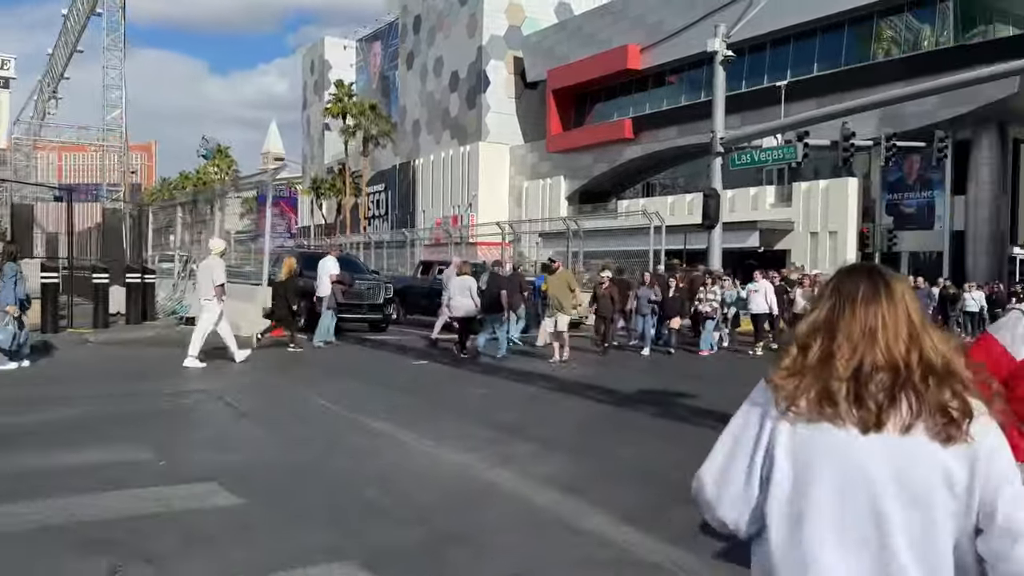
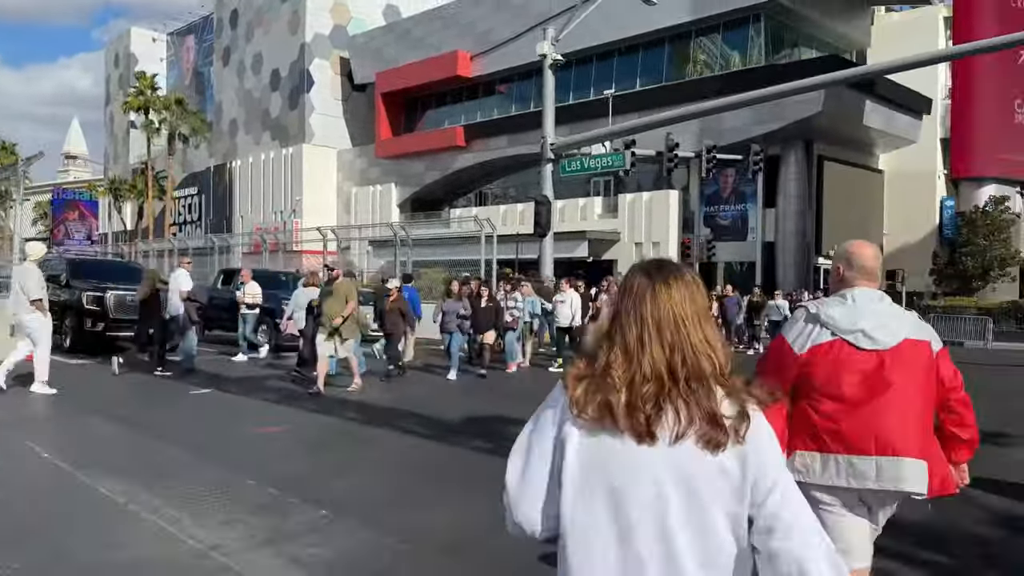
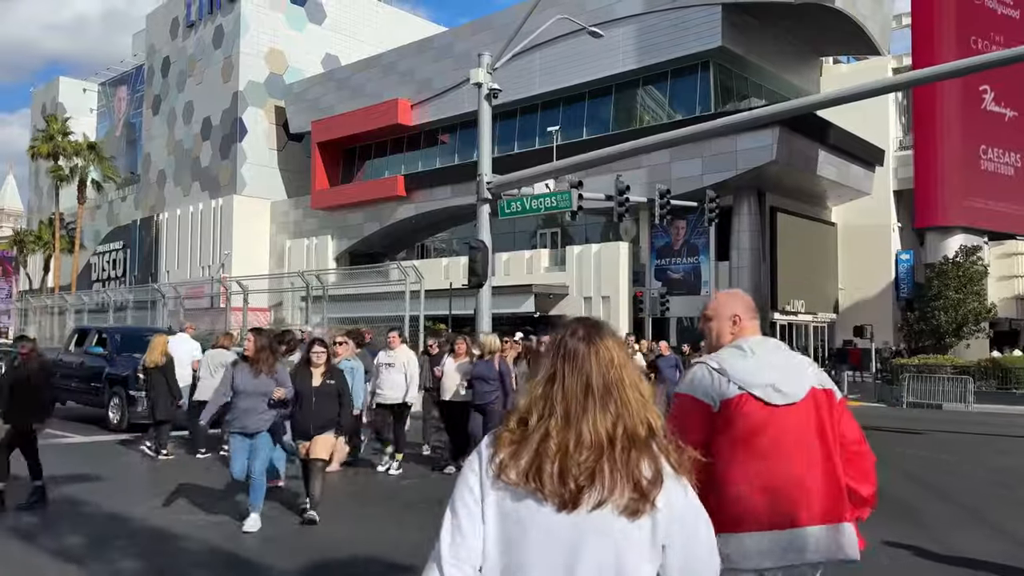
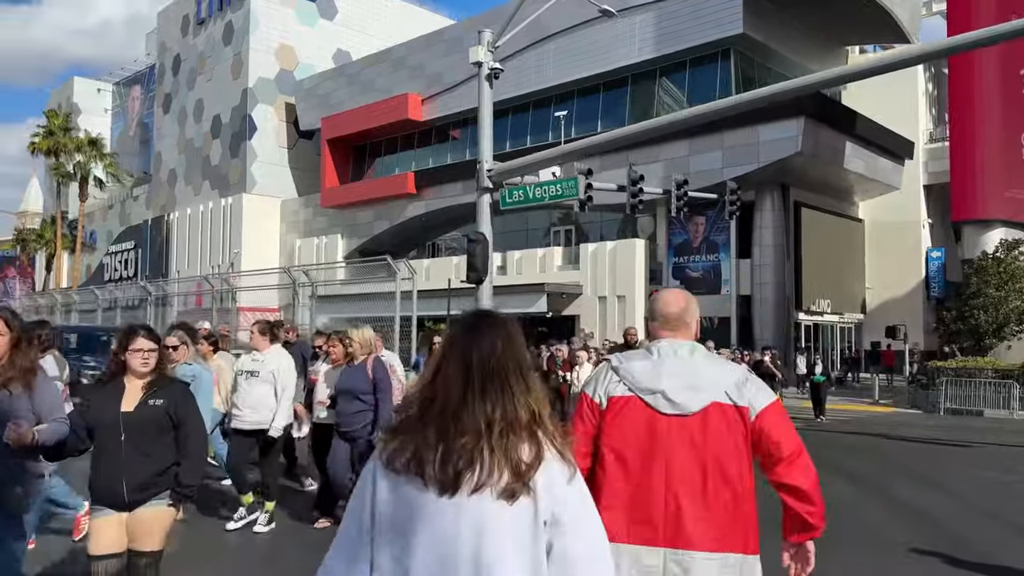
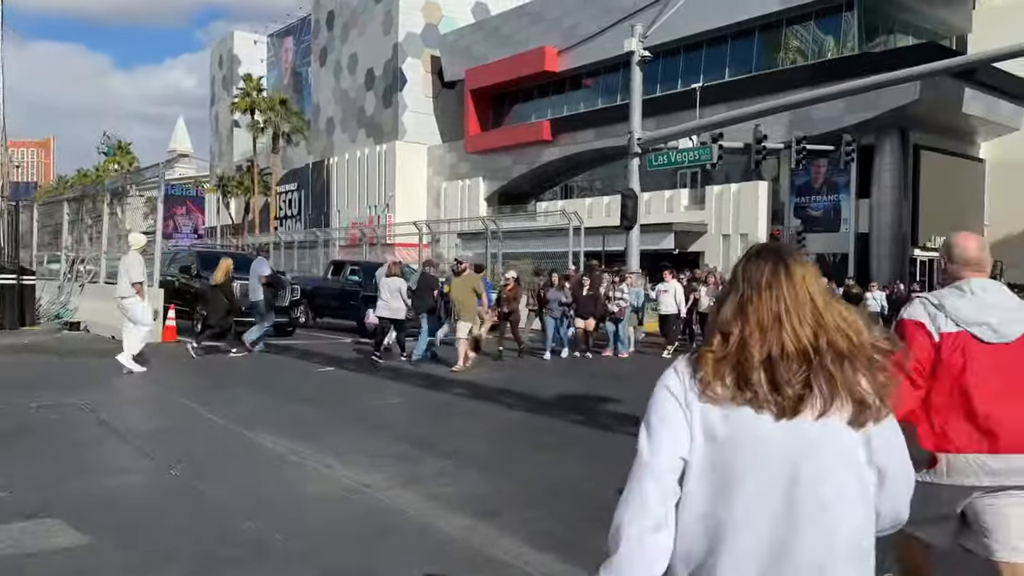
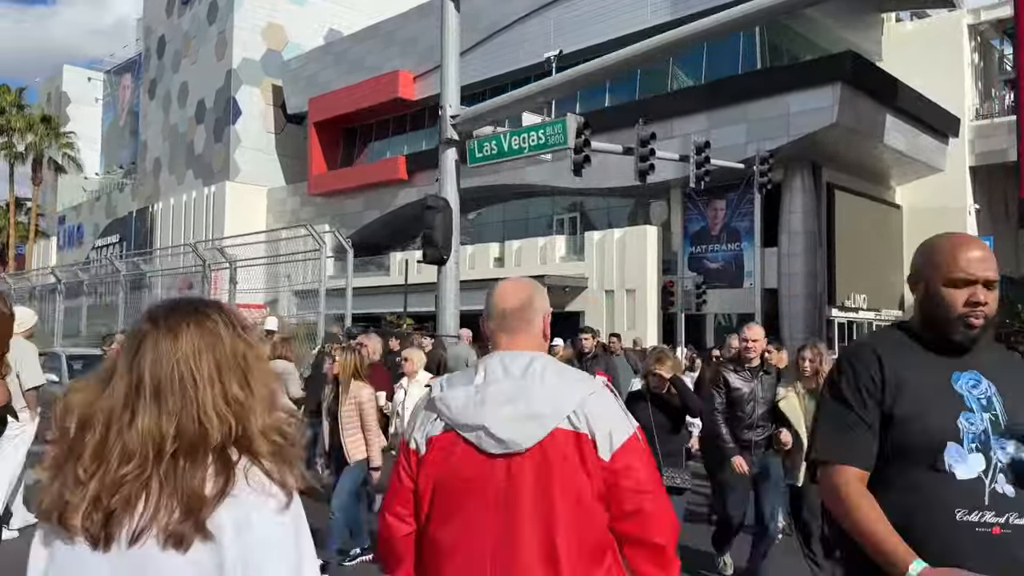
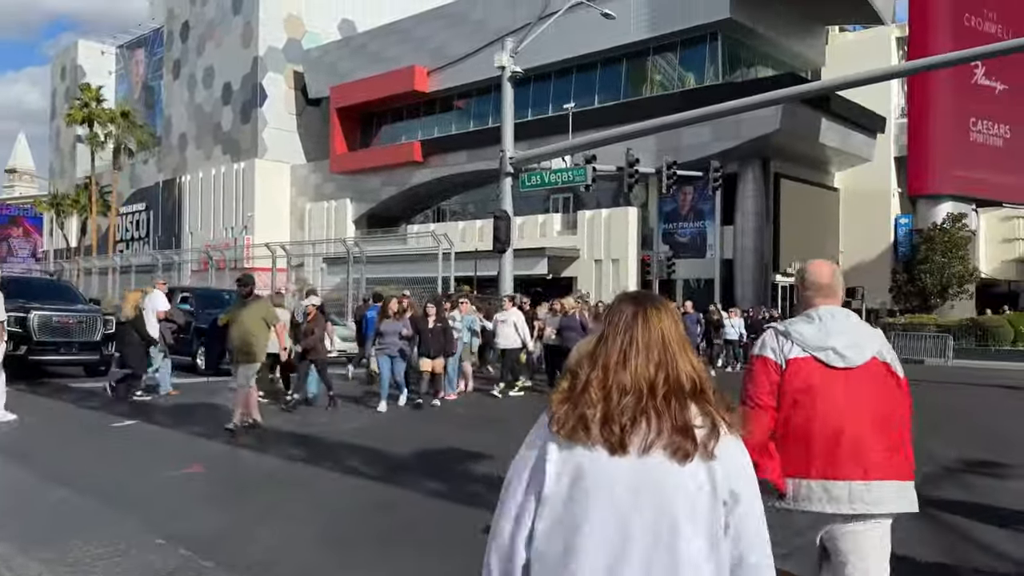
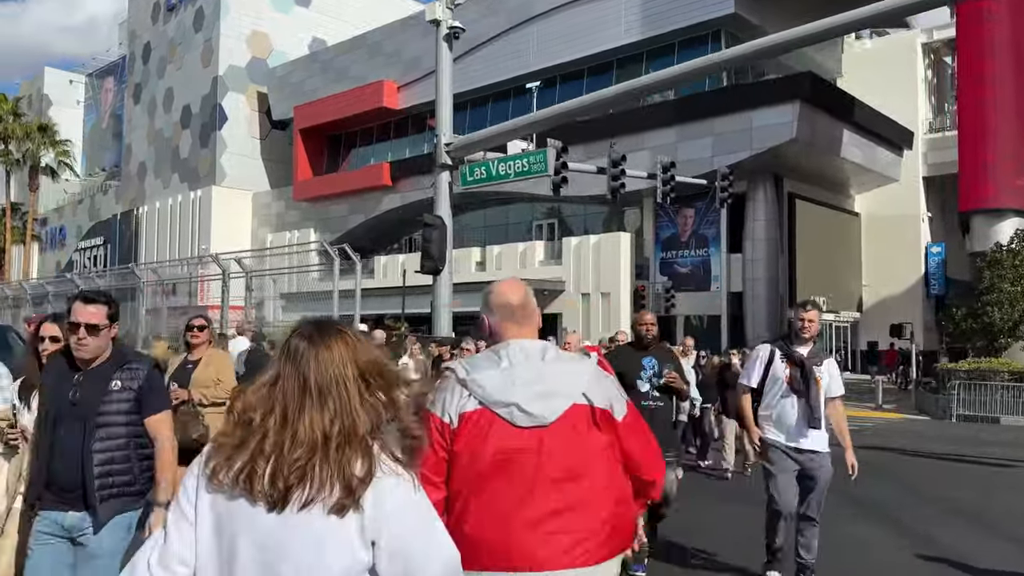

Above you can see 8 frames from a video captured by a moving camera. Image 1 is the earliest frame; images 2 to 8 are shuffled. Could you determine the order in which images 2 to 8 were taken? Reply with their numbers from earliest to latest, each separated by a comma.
5, 2, 7, 3, 4, 8, 6
